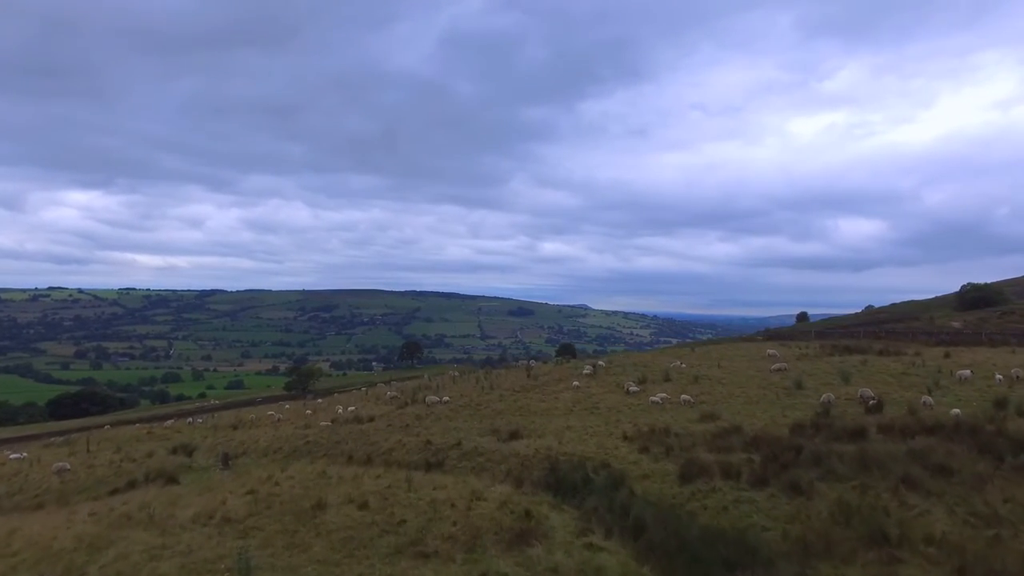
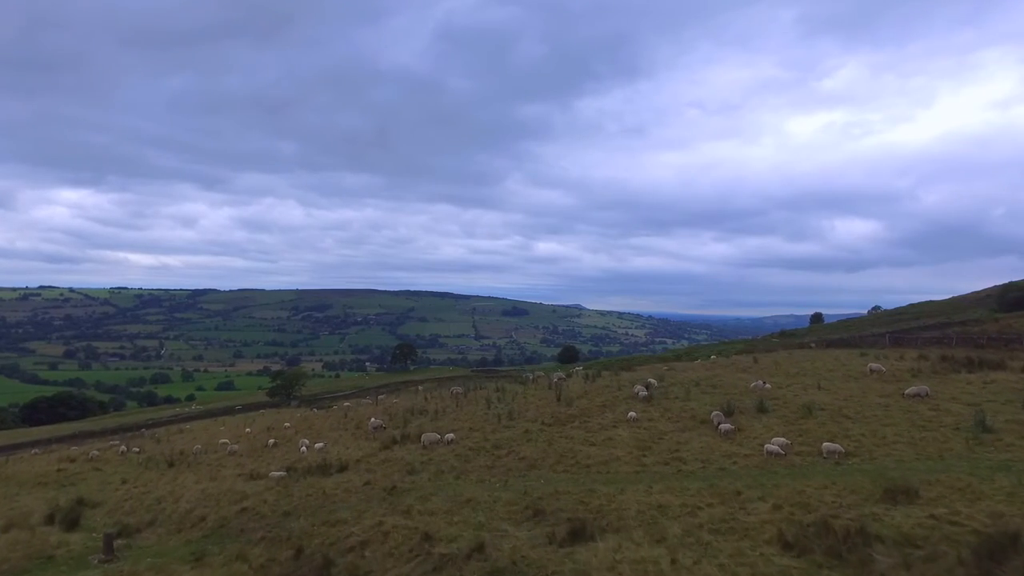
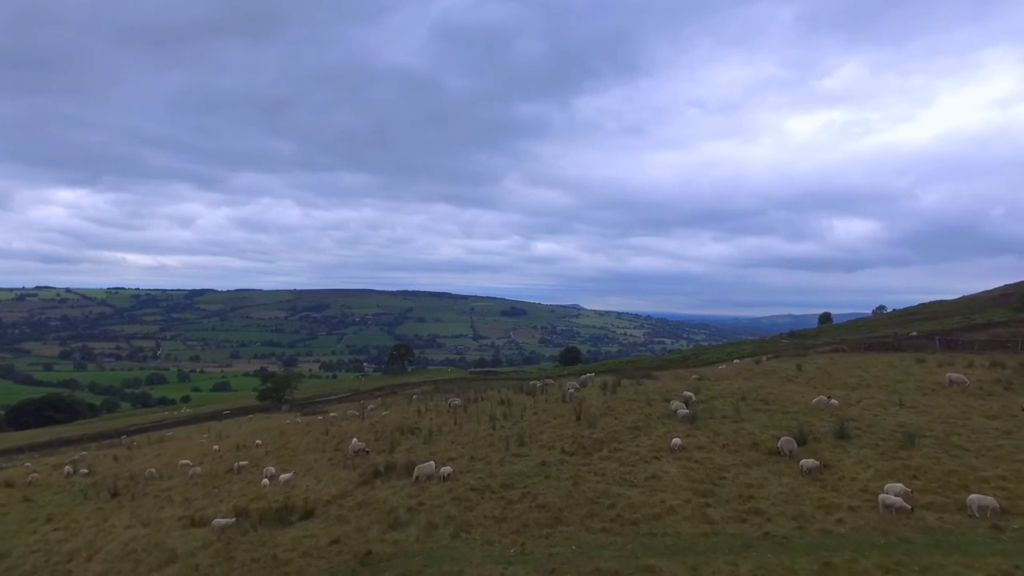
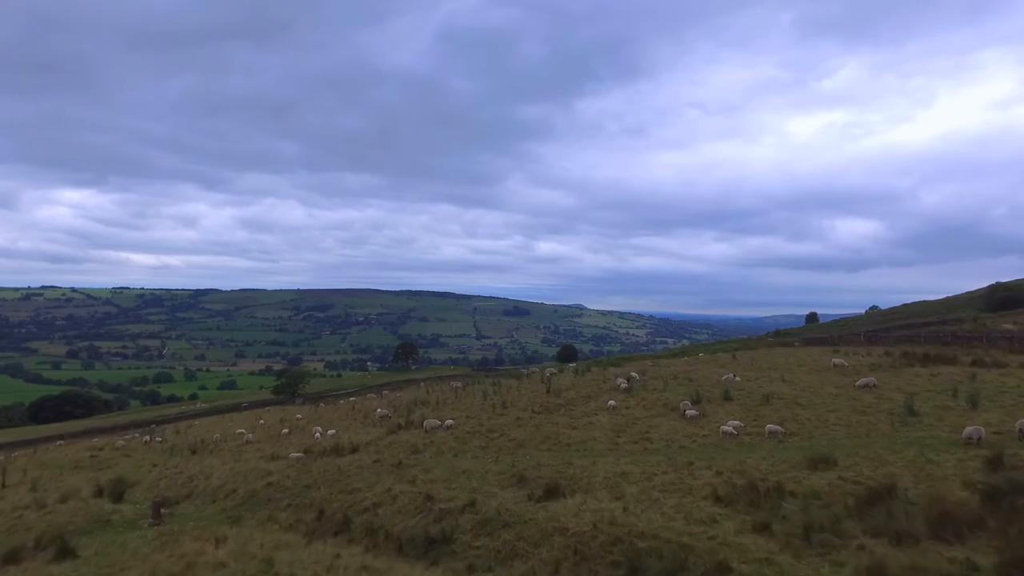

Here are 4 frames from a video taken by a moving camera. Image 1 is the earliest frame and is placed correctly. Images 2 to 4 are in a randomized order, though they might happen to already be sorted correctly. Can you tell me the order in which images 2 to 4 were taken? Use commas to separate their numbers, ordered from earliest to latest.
4, 2, 3
